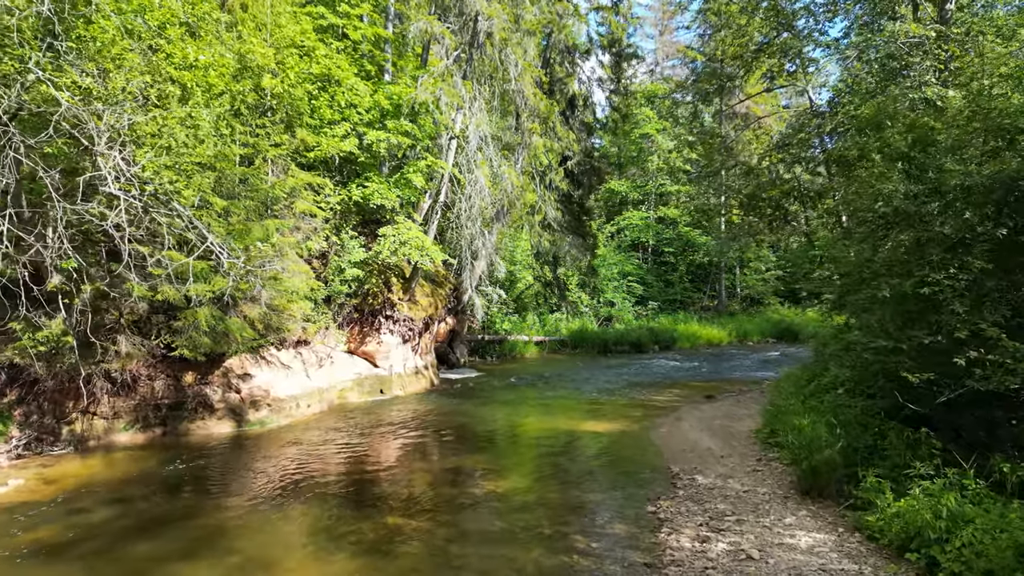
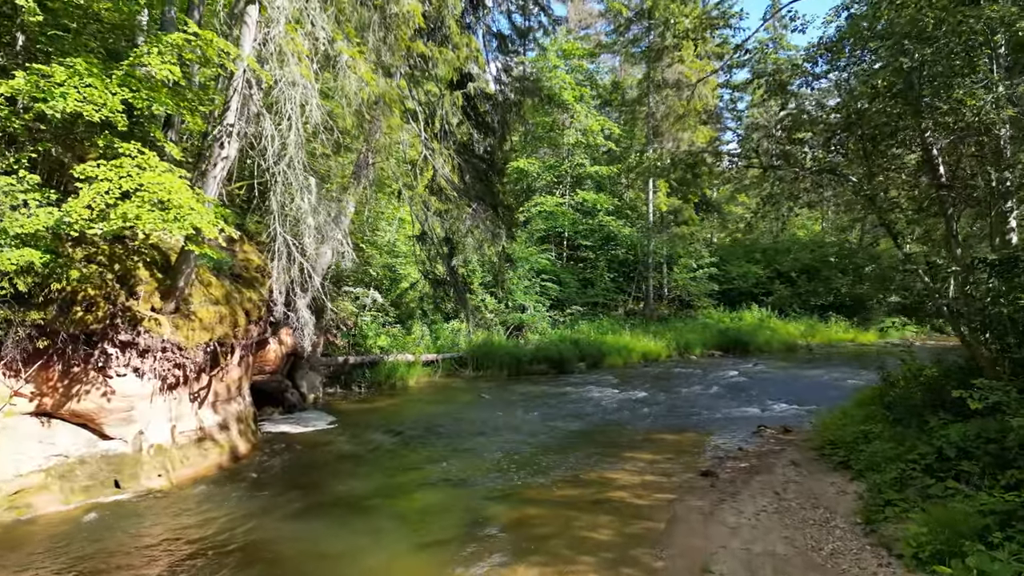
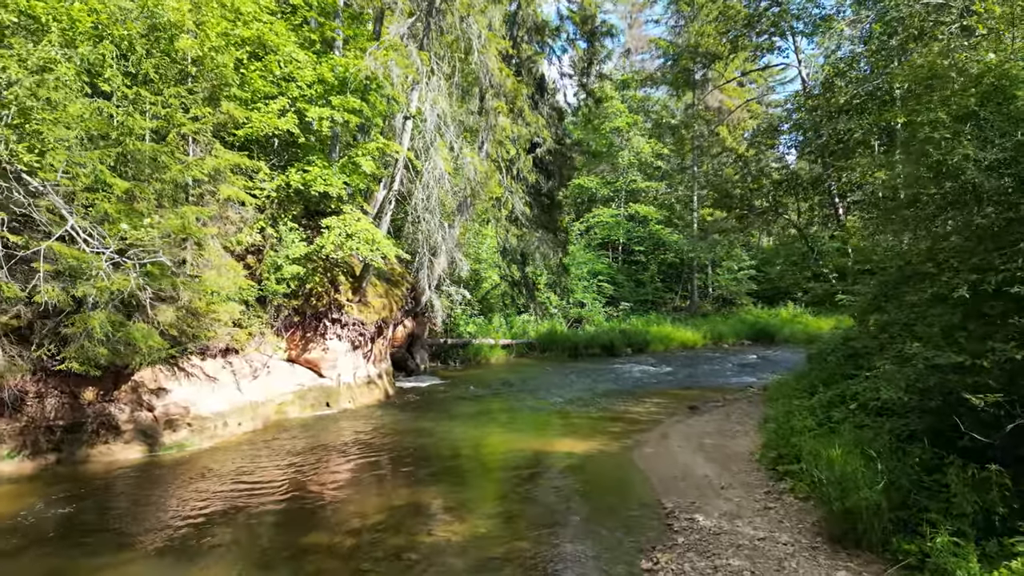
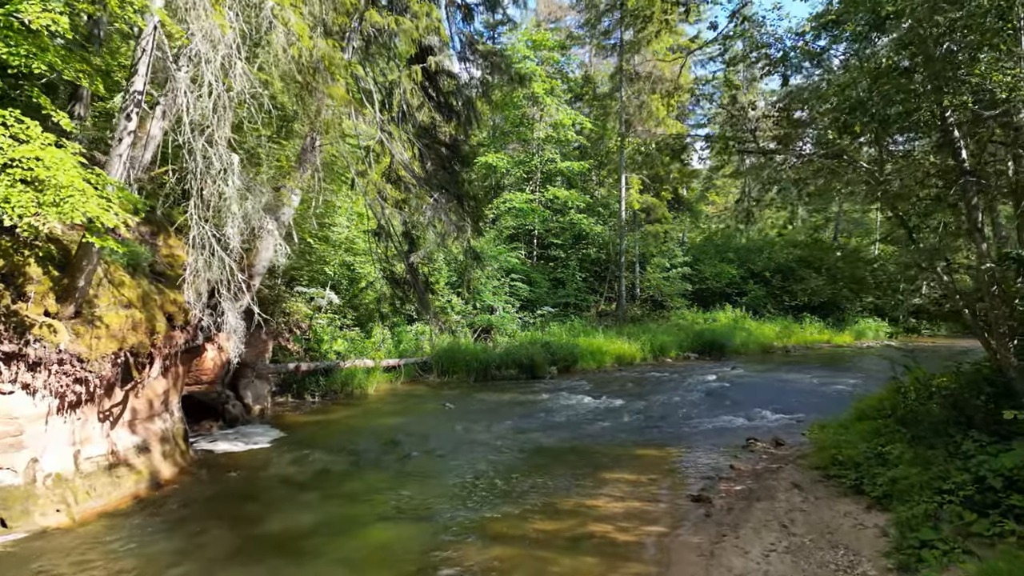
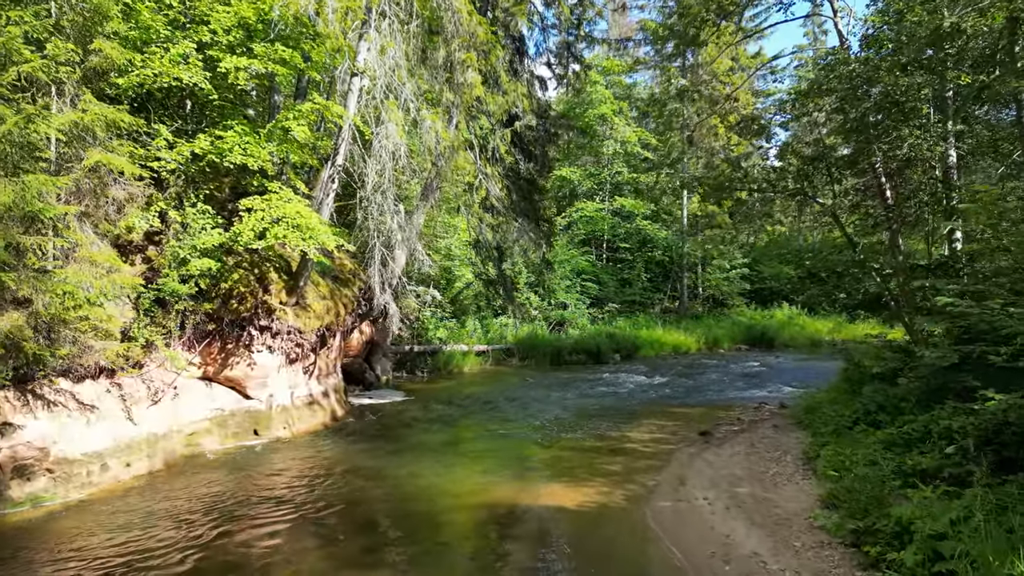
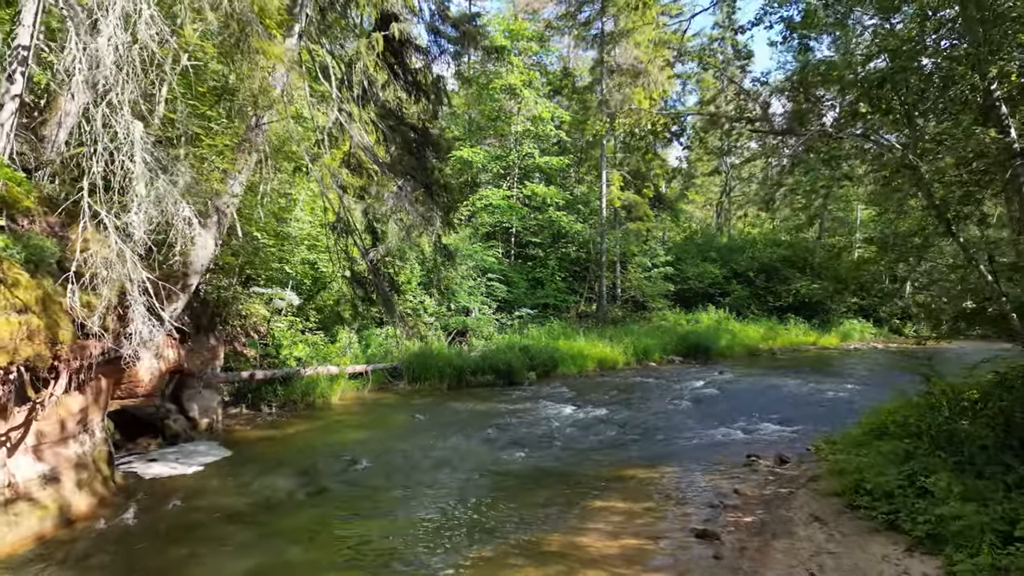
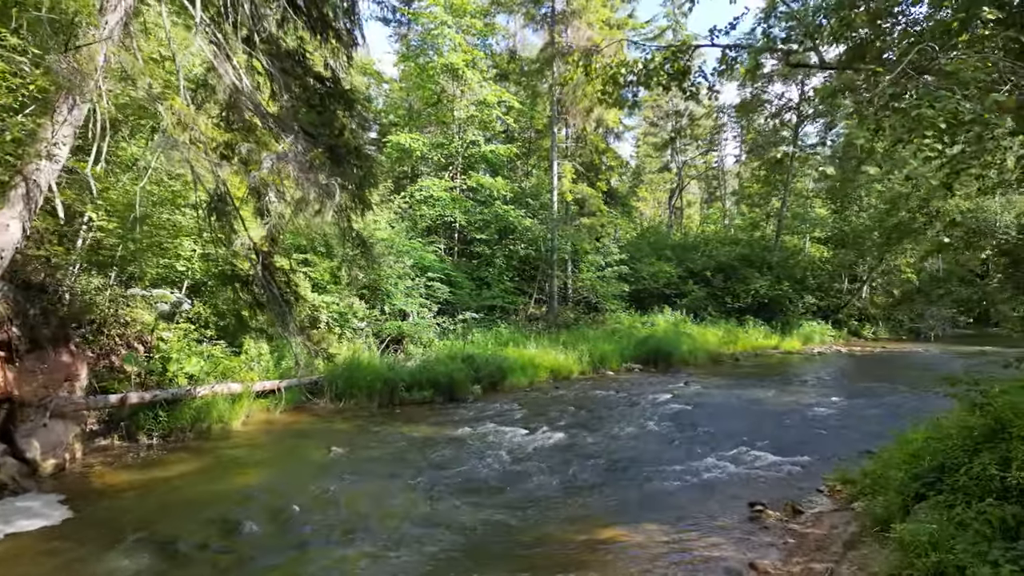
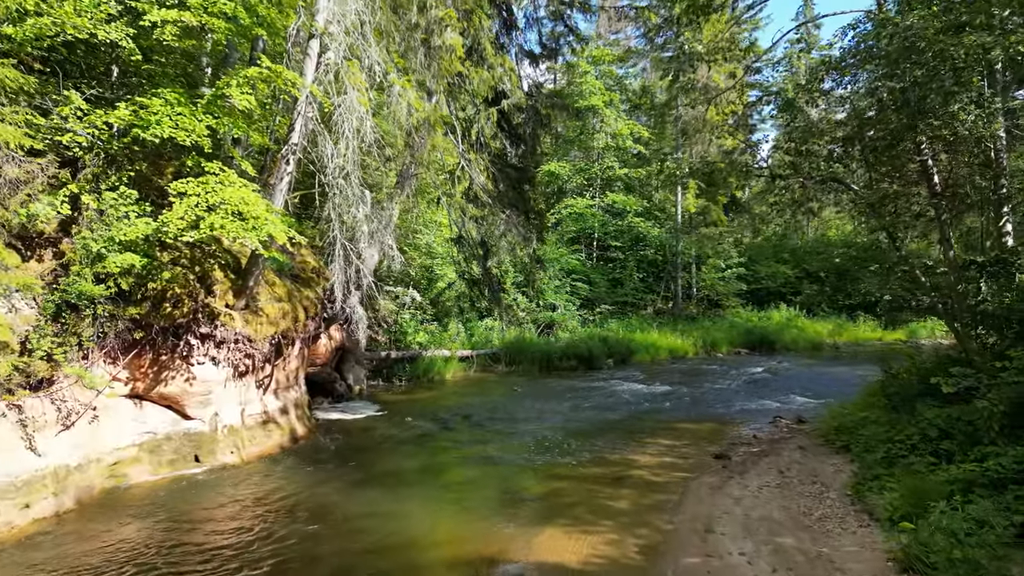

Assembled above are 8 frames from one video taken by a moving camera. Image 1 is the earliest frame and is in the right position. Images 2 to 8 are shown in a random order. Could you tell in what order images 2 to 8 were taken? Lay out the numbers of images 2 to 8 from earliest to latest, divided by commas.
3, 5, 8, 2, 4, 6, 7
